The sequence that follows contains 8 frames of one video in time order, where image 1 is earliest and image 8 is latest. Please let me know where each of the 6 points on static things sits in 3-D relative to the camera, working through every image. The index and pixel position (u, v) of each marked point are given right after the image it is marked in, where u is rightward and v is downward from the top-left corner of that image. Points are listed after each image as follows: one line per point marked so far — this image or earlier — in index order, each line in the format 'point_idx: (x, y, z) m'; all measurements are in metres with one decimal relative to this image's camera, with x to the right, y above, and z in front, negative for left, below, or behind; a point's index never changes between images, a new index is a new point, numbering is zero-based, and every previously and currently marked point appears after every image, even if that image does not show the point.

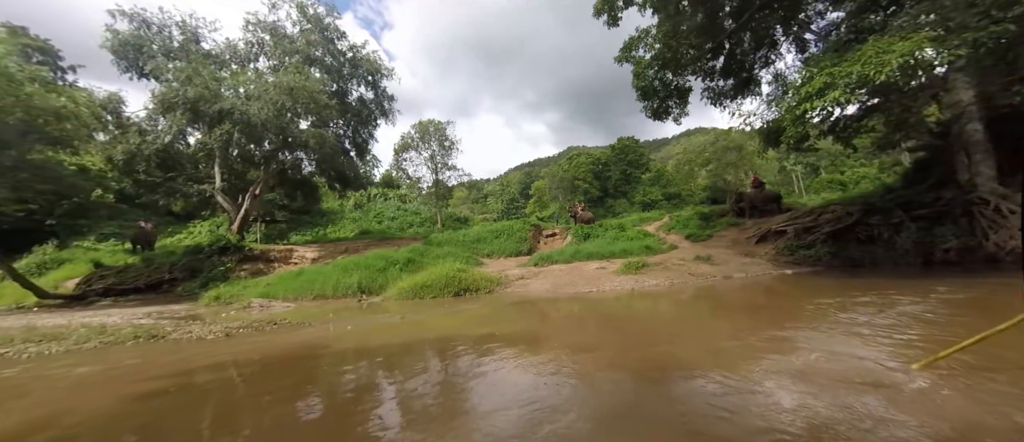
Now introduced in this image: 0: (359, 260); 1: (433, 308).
0: (-5.3, -1.3, +12.5) m
1: (-1.4, -2.0, +8.6) m
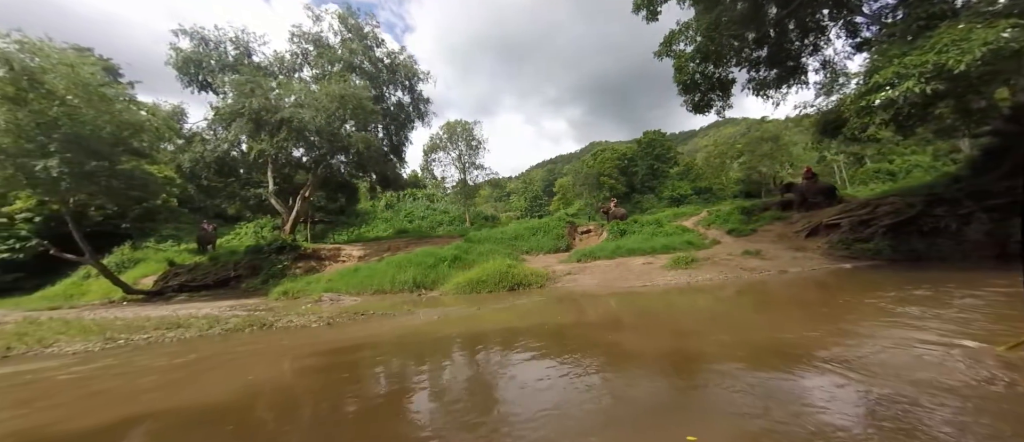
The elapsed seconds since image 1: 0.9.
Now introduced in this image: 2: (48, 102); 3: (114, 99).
0: (-3.7, -1.3, +13.2) m
1: (-0.1, -1.9, +8.9) m
2: (-15.2, +3.5, +11.9) m
3: (-14.5, +4.4, +13.2) m
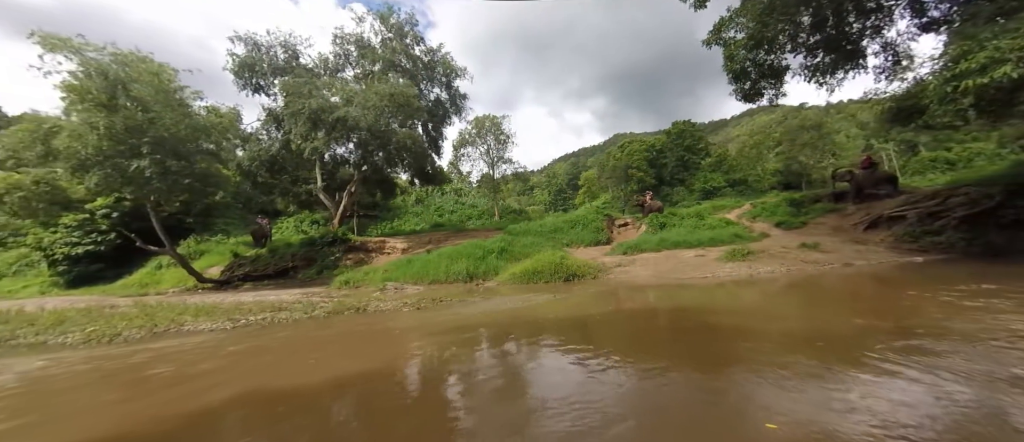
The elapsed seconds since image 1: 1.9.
0: (-2.0, -1.1, +13.7) m
1: (+1.4, -1.7, +9.2) m
2: (-13.5, +3.7, +13.1) m
3: (-12.8, +4.7, +14.3) m
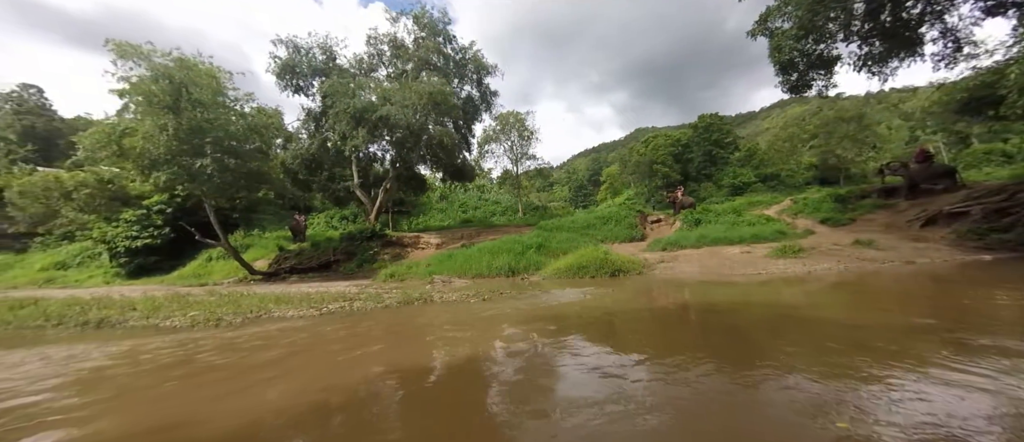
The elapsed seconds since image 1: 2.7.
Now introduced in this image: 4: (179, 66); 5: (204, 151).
0: (-0.6, -0.9, +13.9) m
1: (+2.5, -1.6, +9.3) m
2: (-12.1, +3.9, +13.9) m
3: (-11.3, +4.9, +15.2) m
4: (-12.4, +5.9, +13.7) m
5: (-12.0, +2.8, +14.2) m
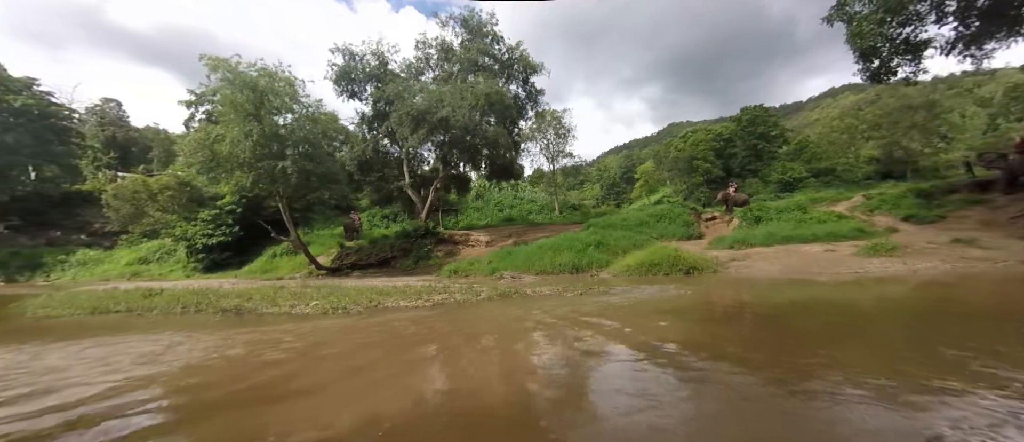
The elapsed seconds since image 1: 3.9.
0: (+1.7, -0.8, +14.0) m
1: (+4.4, -1.6, +9.1) m
2: (-9.8, +4.0, +15.0) m
3: (-8.9, +4.9, +16.2) m
4: (-10.2, +5.9, +14.8) m
5: (-9.7, +2.9, +15.3) m
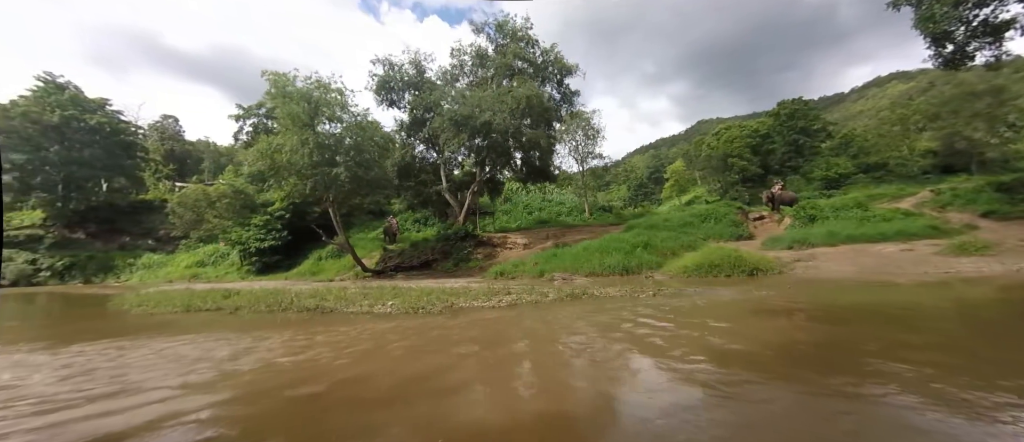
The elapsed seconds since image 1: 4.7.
0: (+3.4, -0.9, +13.9) m
1: (+5.7, -1.5, +8.8) m
2: (-8.0, +3.8, +15.8) m
3: (-7.1, +4.7, +16.9) m
4: (-8.4, +5.7, +15.6) m
5: (-7.9, +2.7, +16.1) m
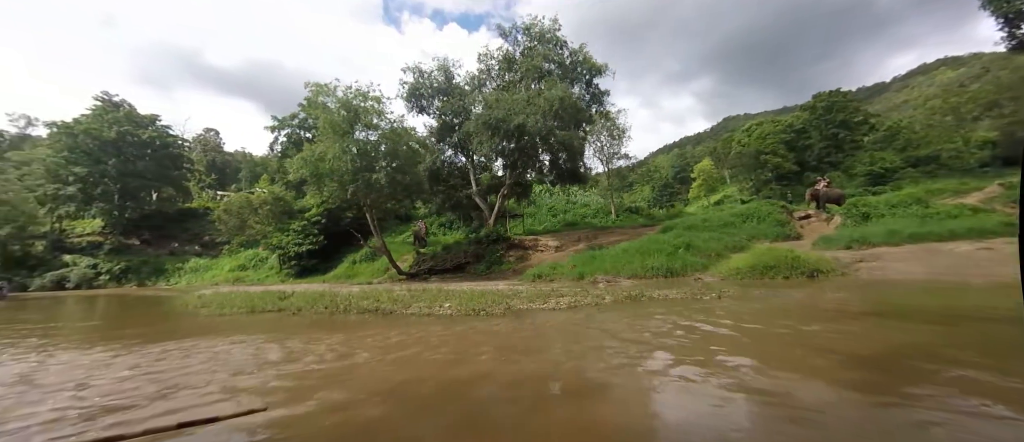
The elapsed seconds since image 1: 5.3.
0: (+4.8, -0.9, +13.6) m
1: (+6.8, -1.5, +8.3) m
2: (-6.5, +3.6, +16.3) m
3: (-5.5, +4.5, +17.3) m
4: (-7.0, +5.5, +16.1) m
5: (-6.3, +2.5, +16.5) m
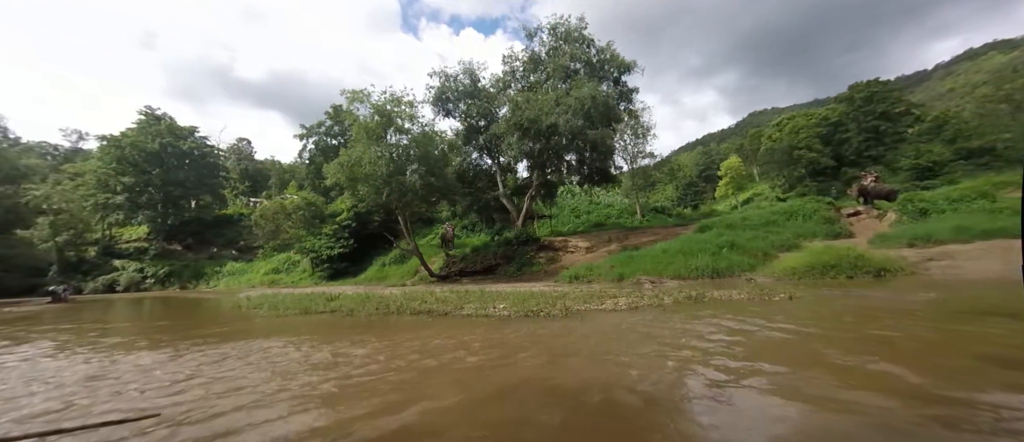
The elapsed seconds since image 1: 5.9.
0: (+6.2, -0.9, +13.1) m
1: (+7.8, -1.4, +7.8) m
2: (-5.1, +3.5, +16.5) m
3: (-4.0, +4.4, +17.5) m
4: (-5.6, +5.4, +16.4) m
5: (-4.9, +2.4, +16.7) m
